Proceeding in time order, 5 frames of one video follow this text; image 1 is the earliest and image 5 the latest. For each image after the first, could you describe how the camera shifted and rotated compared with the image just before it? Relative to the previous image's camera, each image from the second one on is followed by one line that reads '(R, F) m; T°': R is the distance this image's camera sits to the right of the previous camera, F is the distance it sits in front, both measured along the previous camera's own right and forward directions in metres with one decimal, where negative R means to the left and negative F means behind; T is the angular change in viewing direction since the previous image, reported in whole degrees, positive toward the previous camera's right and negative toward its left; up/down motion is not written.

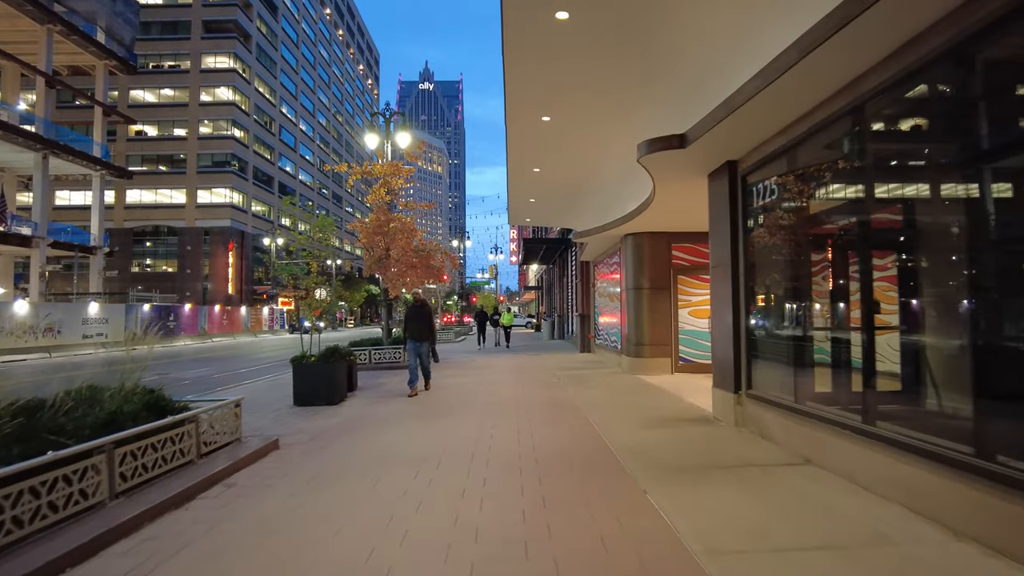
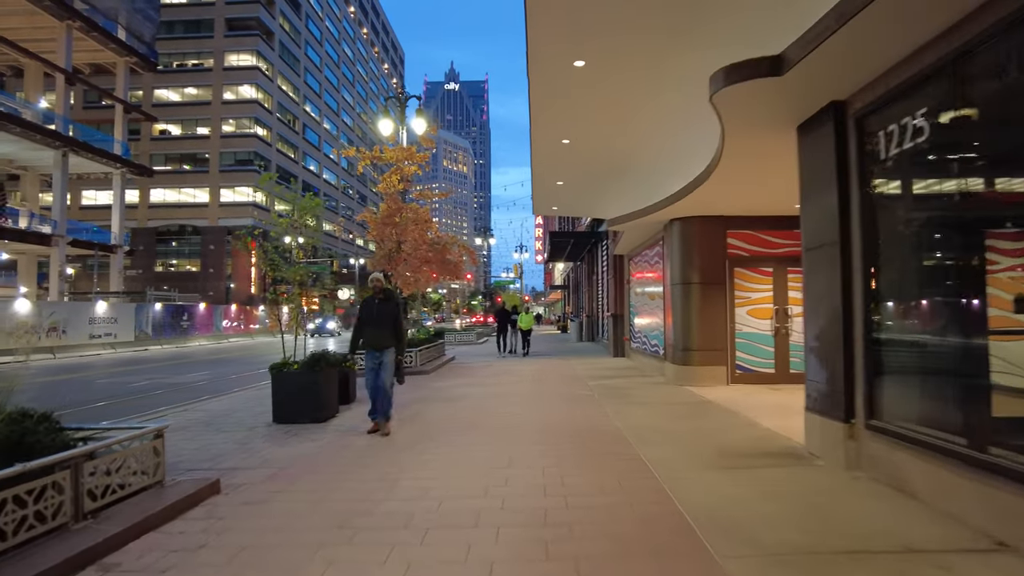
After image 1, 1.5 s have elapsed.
(0.0, +1.9) m; -2°
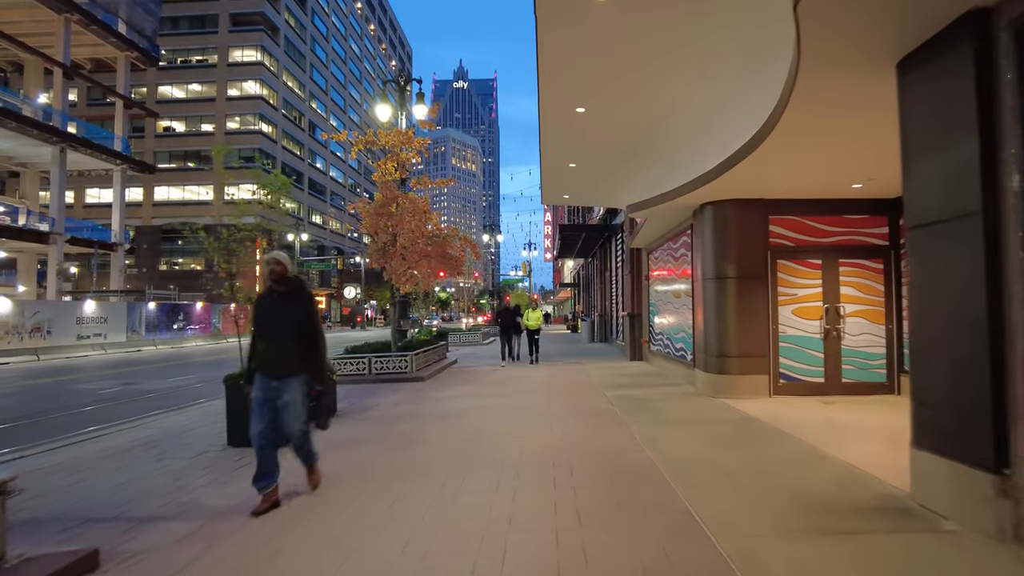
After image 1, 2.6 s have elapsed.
(+0.1, +1.5) m; -1°
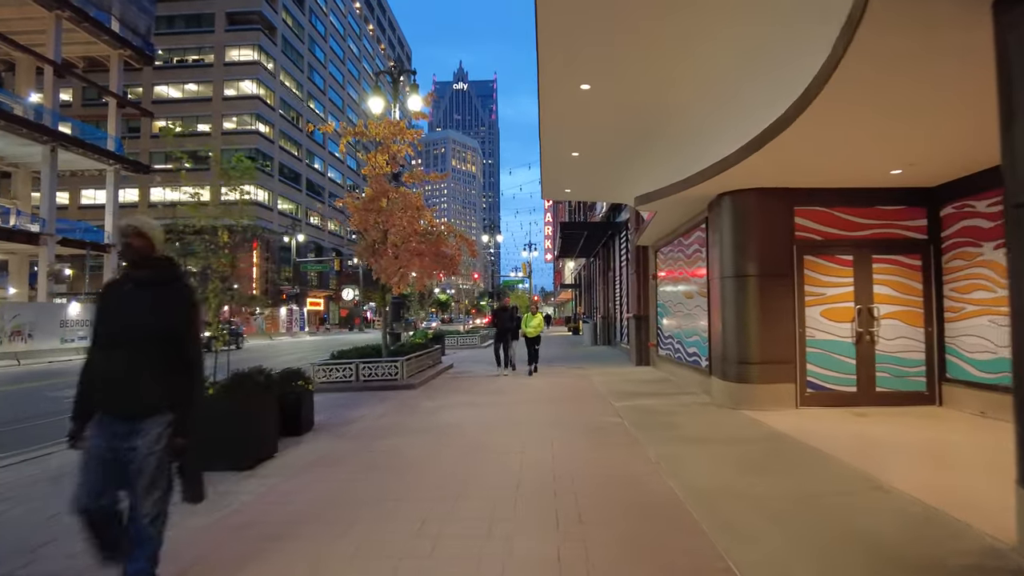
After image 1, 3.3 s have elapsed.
(0.0, +0.9) m; 0°
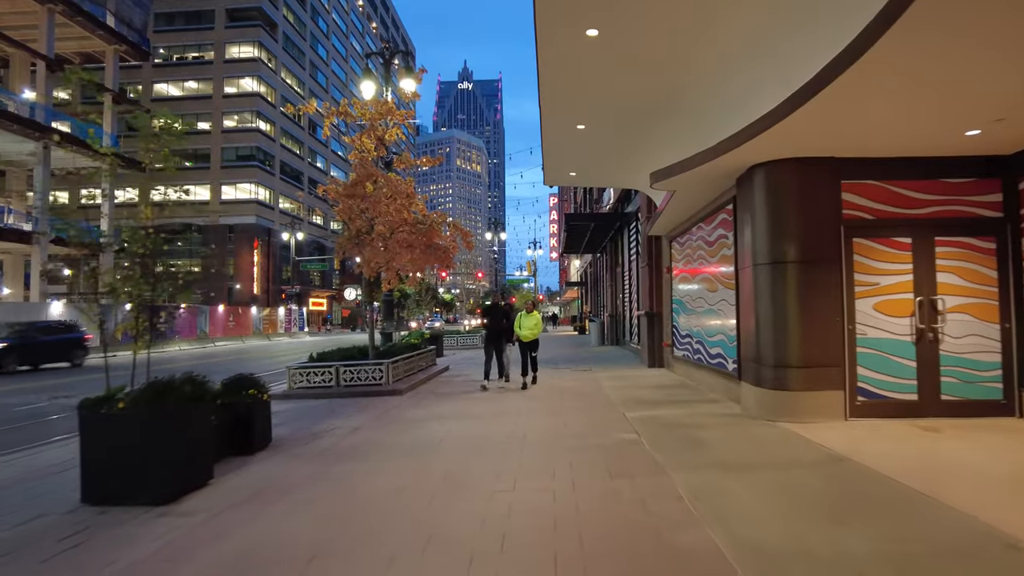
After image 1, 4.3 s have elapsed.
(+0.1, +1.3) m; -1°
